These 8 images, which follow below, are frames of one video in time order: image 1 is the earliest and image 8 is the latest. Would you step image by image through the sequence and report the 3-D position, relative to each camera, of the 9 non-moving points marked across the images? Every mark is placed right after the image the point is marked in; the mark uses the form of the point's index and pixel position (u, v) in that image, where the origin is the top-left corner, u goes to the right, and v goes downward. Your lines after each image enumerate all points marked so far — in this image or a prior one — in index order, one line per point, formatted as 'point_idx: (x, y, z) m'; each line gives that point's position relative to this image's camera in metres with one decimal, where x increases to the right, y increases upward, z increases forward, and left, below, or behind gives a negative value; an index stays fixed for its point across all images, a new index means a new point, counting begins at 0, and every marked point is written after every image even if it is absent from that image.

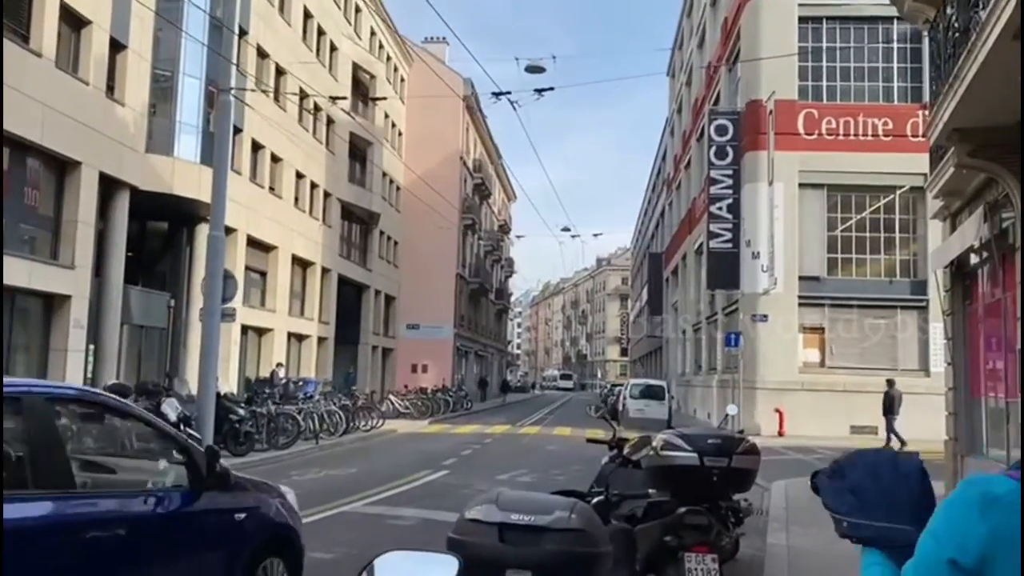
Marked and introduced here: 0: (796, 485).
0: (+4.3, -3.0, +13.9) m
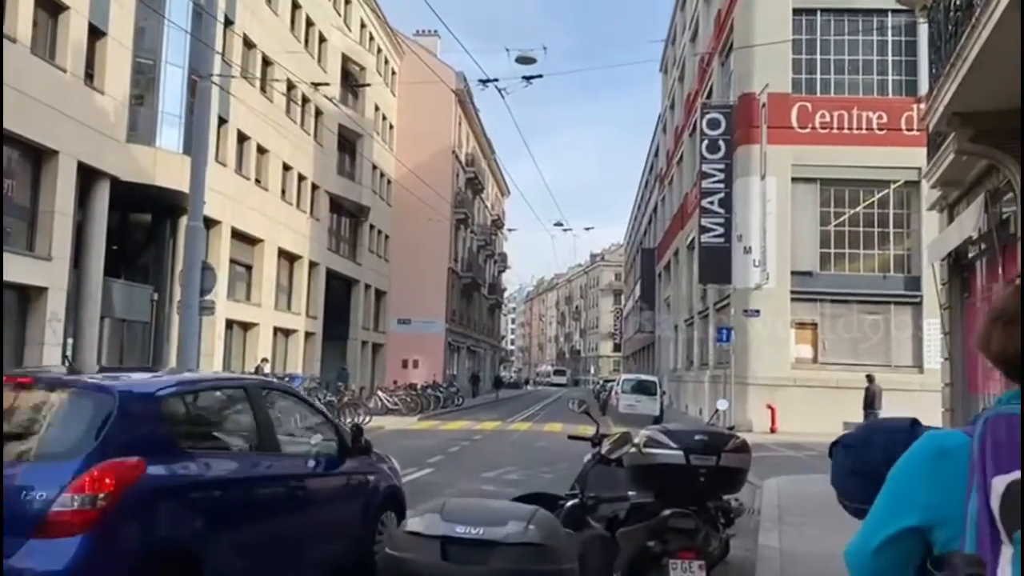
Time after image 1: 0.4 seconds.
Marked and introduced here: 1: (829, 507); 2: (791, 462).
0: (+4.1, -2.9, +13.5) m
1: (+3.8, -2.7, +11.2) m
2: (+5.4, -3.4, +17.9) m
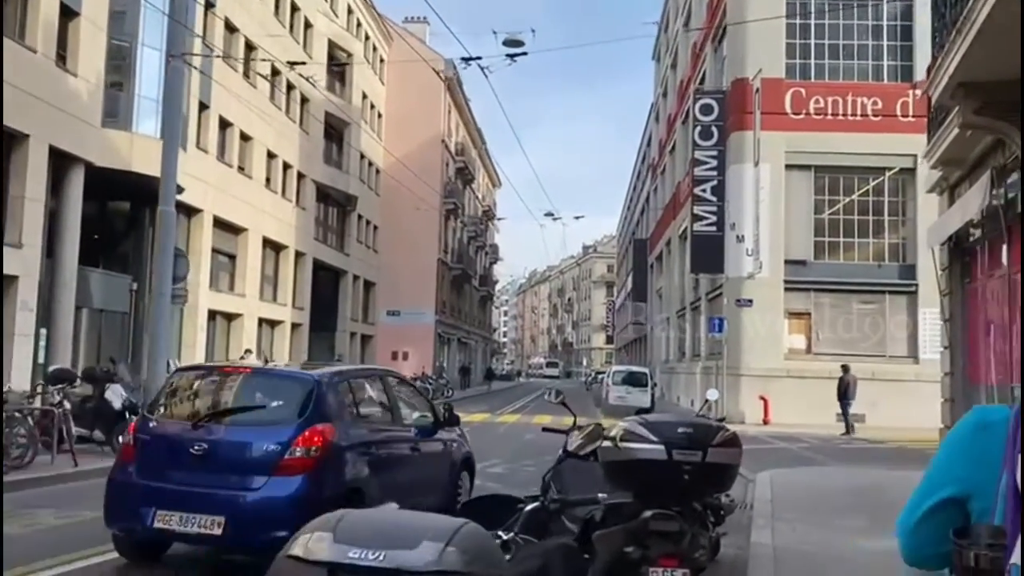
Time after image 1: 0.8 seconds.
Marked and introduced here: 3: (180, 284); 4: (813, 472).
0: (+3.8, -2.7, +13.1) m
1: (+3.6, -2.5, +10.7) m
2: (+5.2, -3.1, +17.4) m
3: (-5.3, +0.1, +14.6) m
4: (+4.4, -2.7, +13.7) m
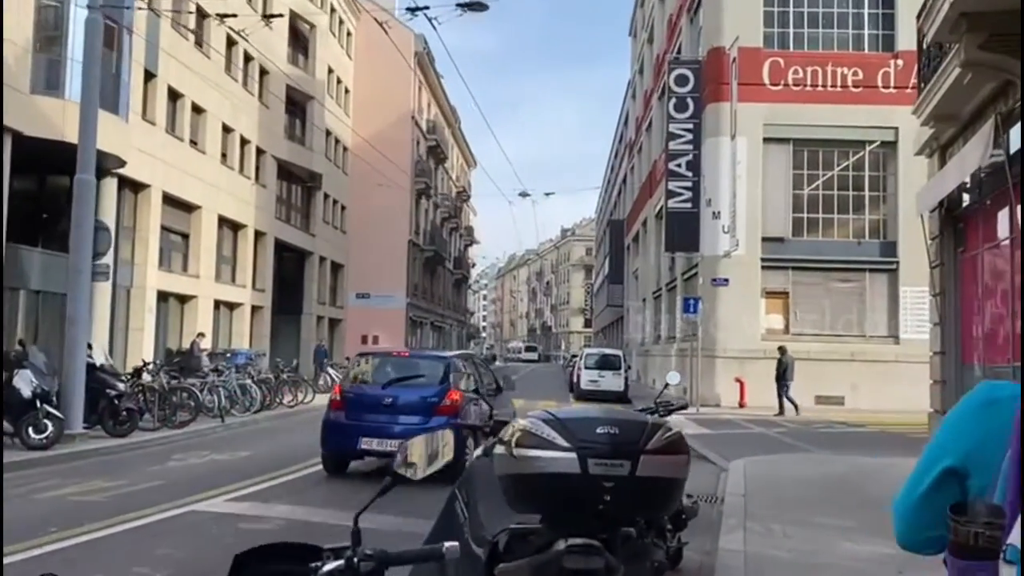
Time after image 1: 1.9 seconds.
0: (+3.2, -2.3, +12.1) m
1: (+3.1, -2.2, +9.7) m
2: (+4.5, -2.7, +16.4) m
3: (-5.9, +0.4, +13.3) m
4: (+3.8, -2.4, +12.7) m
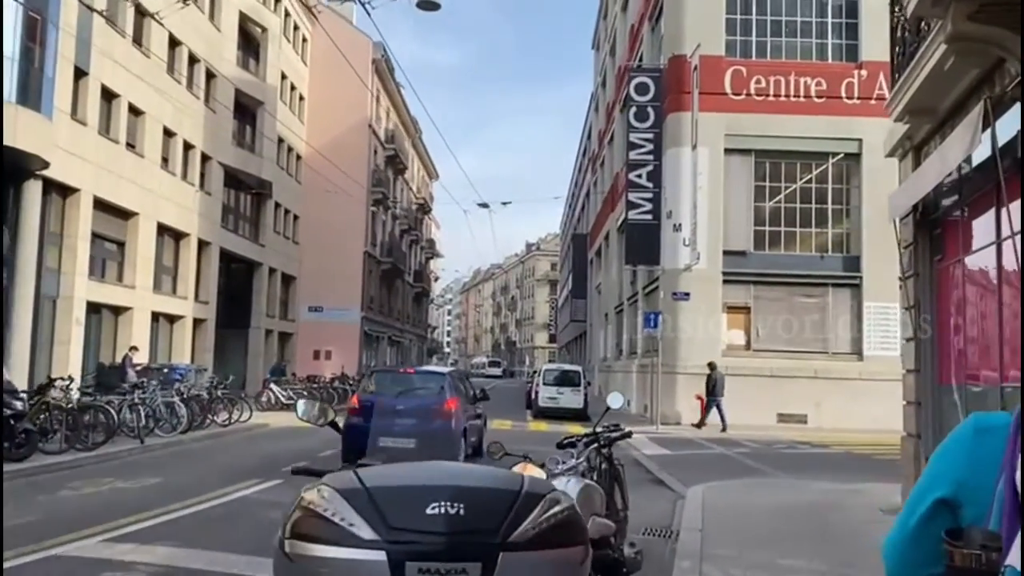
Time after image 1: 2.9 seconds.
0: (+2.5, -2.5, +11.1) m
1: (+2.4, -2.3, +8.8) m
2: (+3.5, -2.9, +15.5) m
3: (-6.7, +0.3, +12.1) m
4: (+3.1, -2.5, +11.8) m
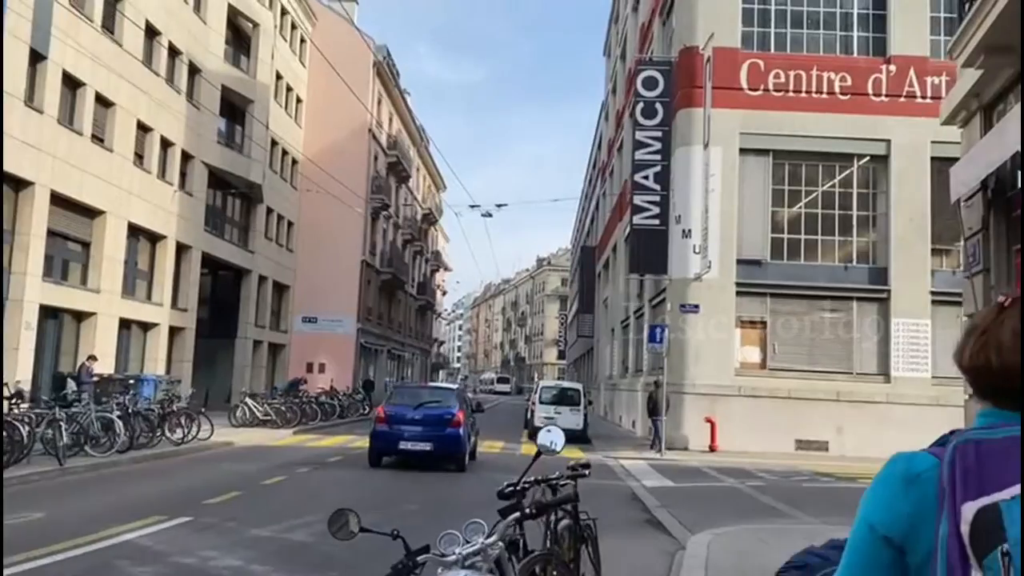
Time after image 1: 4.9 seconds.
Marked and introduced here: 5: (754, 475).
0: (+2.1, -2.5, +9.0) m
1: (+2.0, -2.3, +6.7) m
2: (+3.2, -3.0, +13.4) m
3: (-7.0, +0.4, +10.2) m
4: (+2.7, -2.6, +9.7) m
5: (+4.3, -3.3, +16.5) m
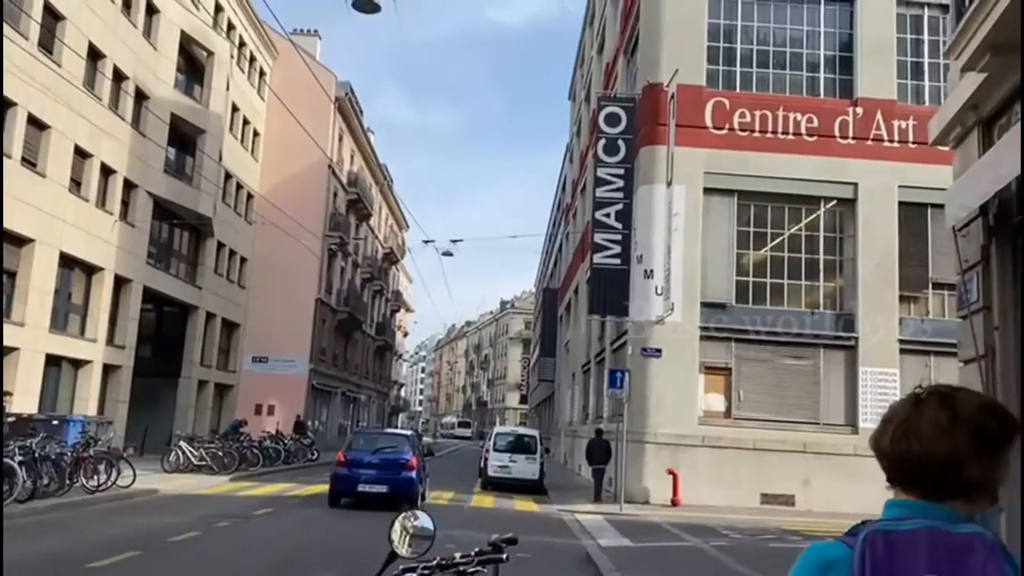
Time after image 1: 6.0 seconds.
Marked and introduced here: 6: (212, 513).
0: (+1.5, -2.8, +7.9) m
1: (+1.5, -2.5, +5.6) m
2: (+2.4, -3.6, +12.3) m
3: (-7.6, +0.1, +8.8) m
4: (+2.0, -2.9, +8.5) m
5: (+3.4, -4.1, +15.4) m
6: (-4.7, -3.5, +14.5) m
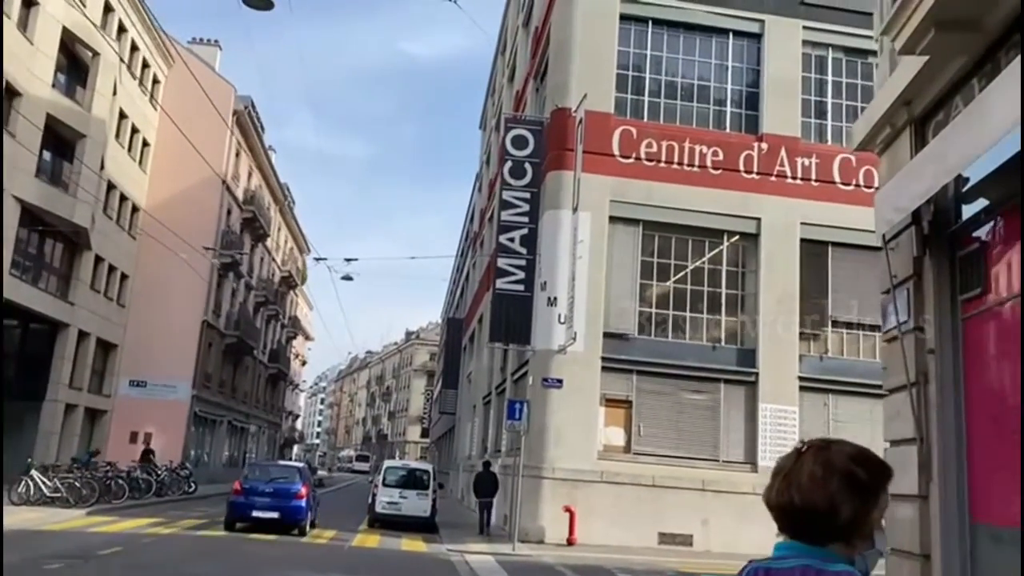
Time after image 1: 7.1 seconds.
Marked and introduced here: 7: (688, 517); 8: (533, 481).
0: (+0.5, -2.9, +6.9) m
1: (+0.7, -2.5, +4.6) m
2: (+0.9, -3.9, +11.3) m
3: (-8.6, +0.3, +7.0) m
4: (+1.0, -3.1, +7.6) m
5: (+1.5, -4.5, +14.5) m
6: (-6.4, -3.6, +12.7) m
7: (+3.8, -5.0, +20.0) m
8: (+0.4, -4.2, +20.0) m
